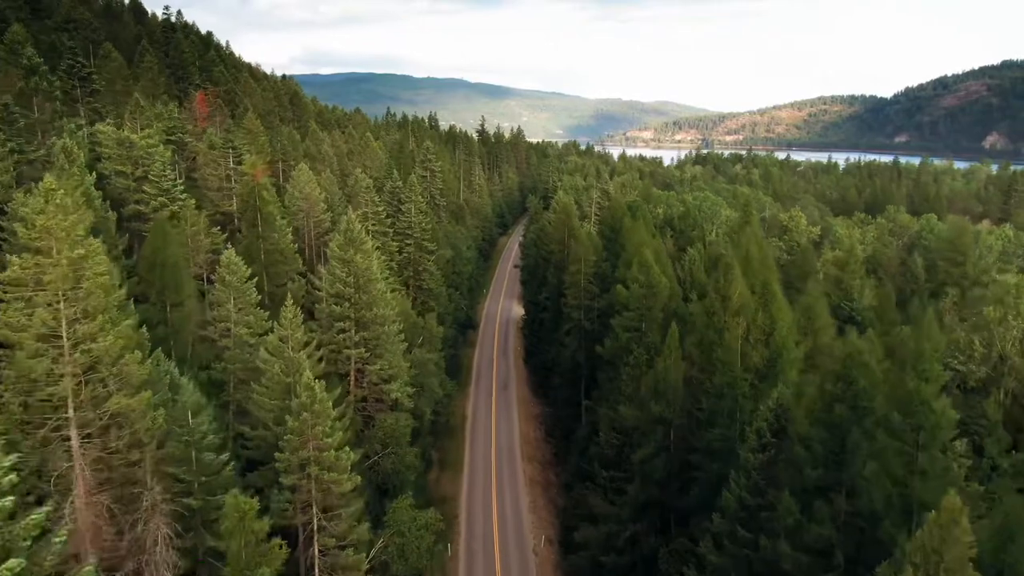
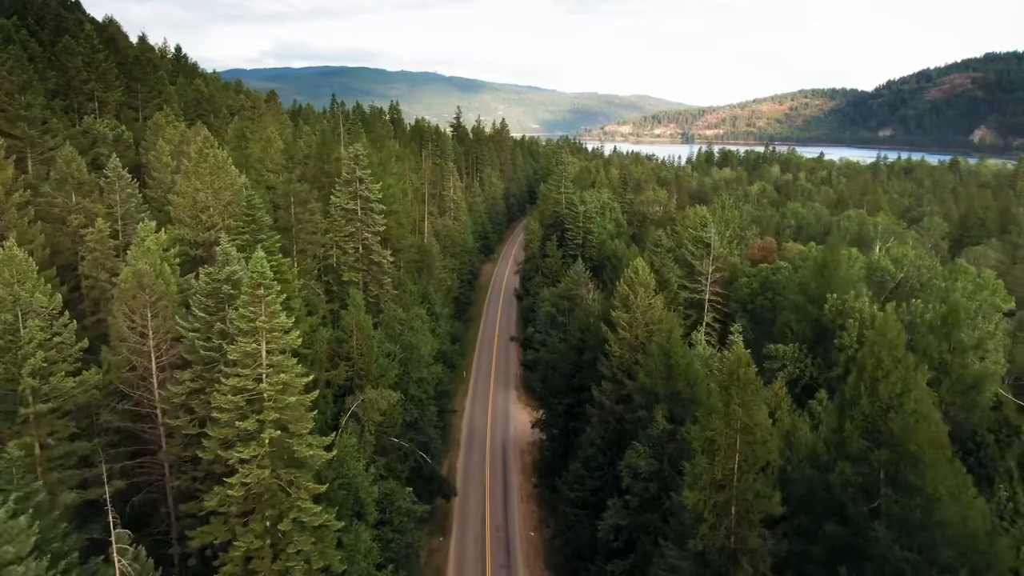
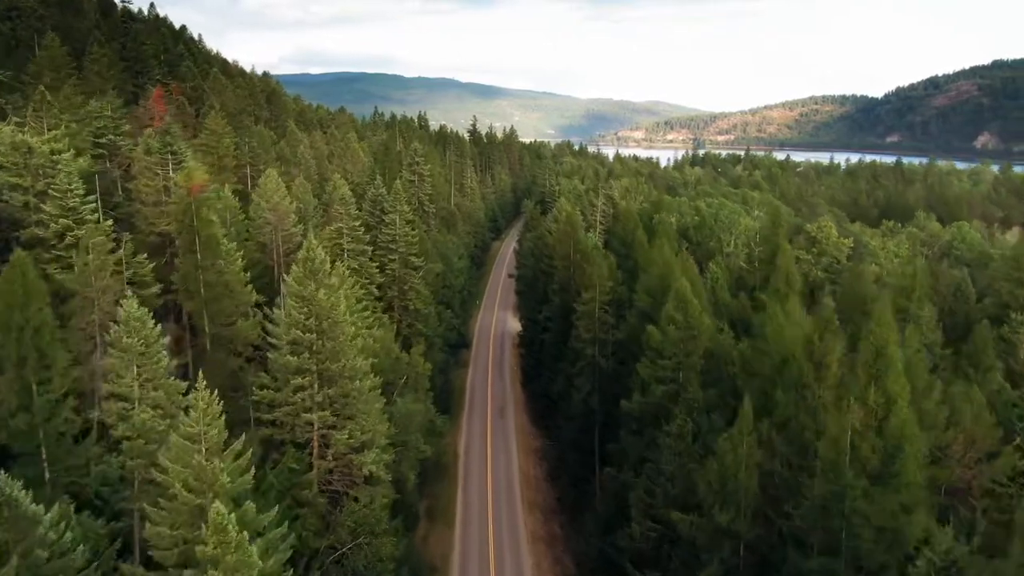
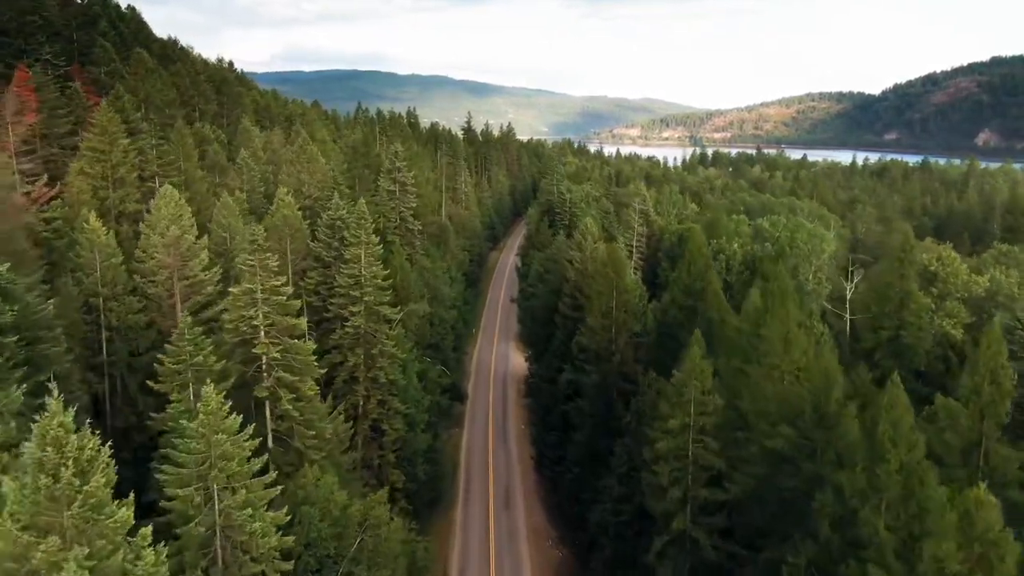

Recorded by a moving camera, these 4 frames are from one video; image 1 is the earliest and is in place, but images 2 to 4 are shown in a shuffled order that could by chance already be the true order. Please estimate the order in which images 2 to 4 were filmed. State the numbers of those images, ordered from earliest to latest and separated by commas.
3, 4, 2
